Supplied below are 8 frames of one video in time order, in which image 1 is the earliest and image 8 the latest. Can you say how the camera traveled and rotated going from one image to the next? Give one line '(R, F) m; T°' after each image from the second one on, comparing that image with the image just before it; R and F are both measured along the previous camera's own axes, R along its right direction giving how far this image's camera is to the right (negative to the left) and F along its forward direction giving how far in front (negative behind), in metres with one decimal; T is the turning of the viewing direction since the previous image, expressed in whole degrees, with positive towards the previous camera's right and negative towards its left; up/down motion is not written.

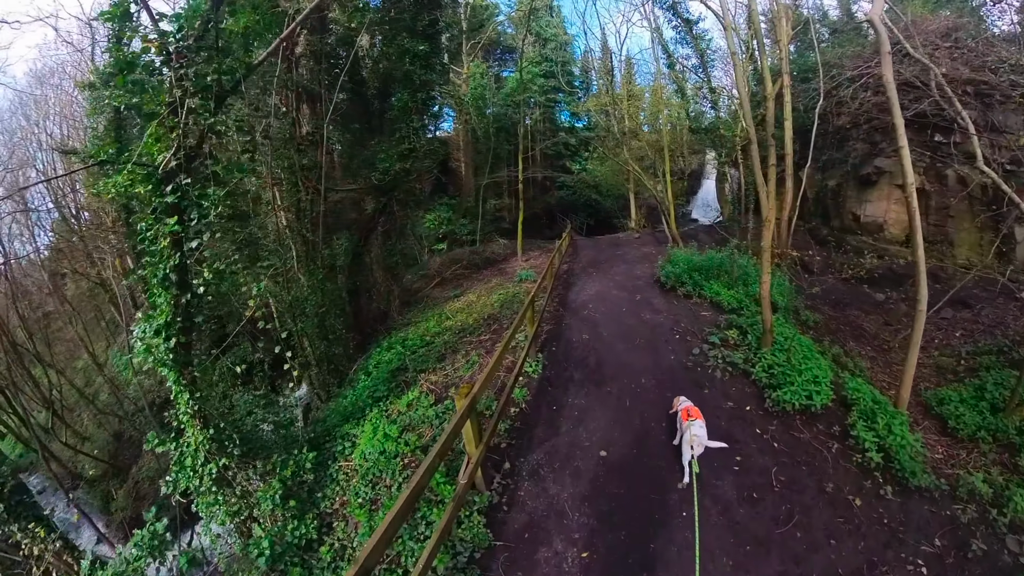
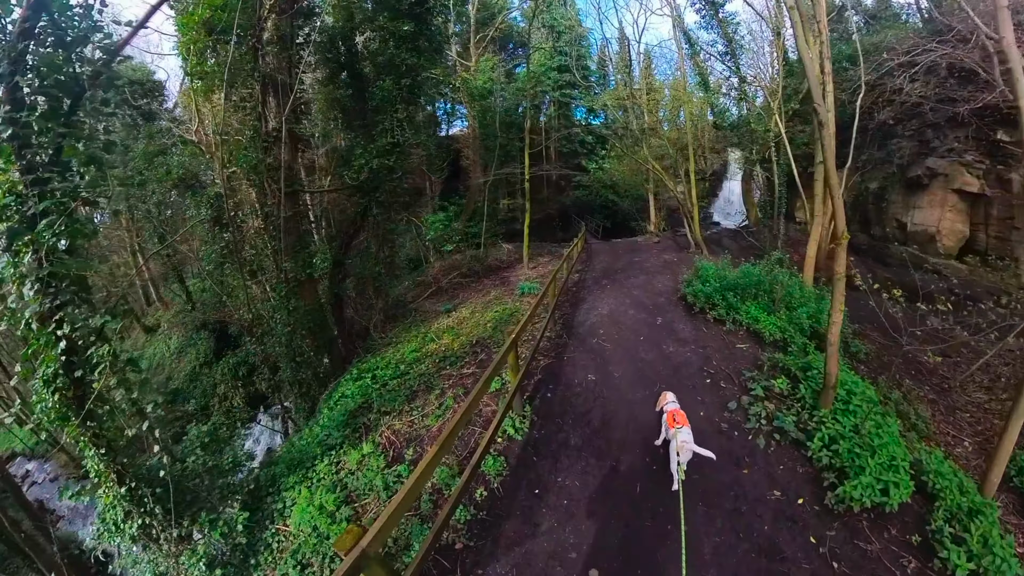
(+0.3, +1.1) m; -2°
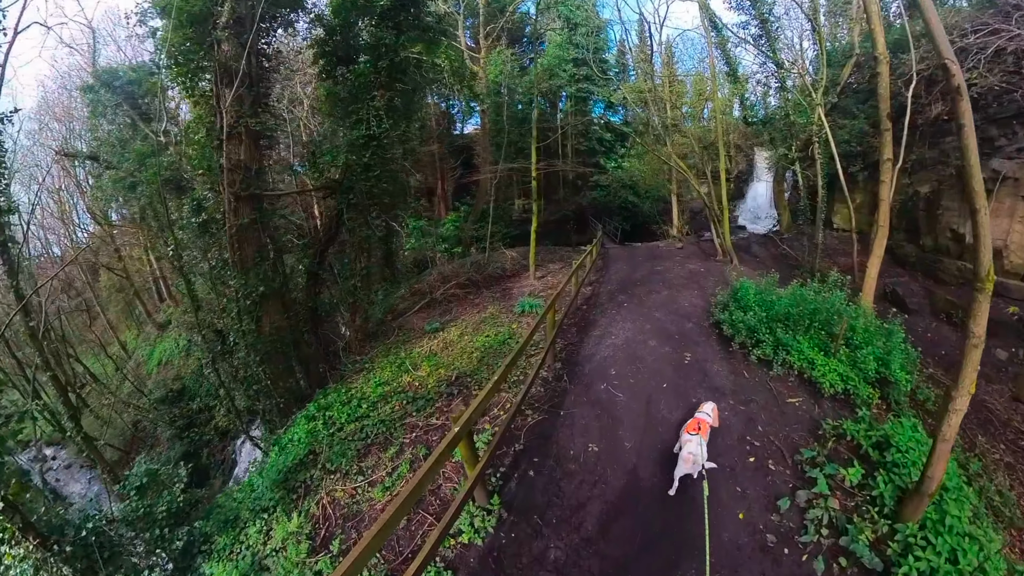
(+0.3, +1.1) m; -2°
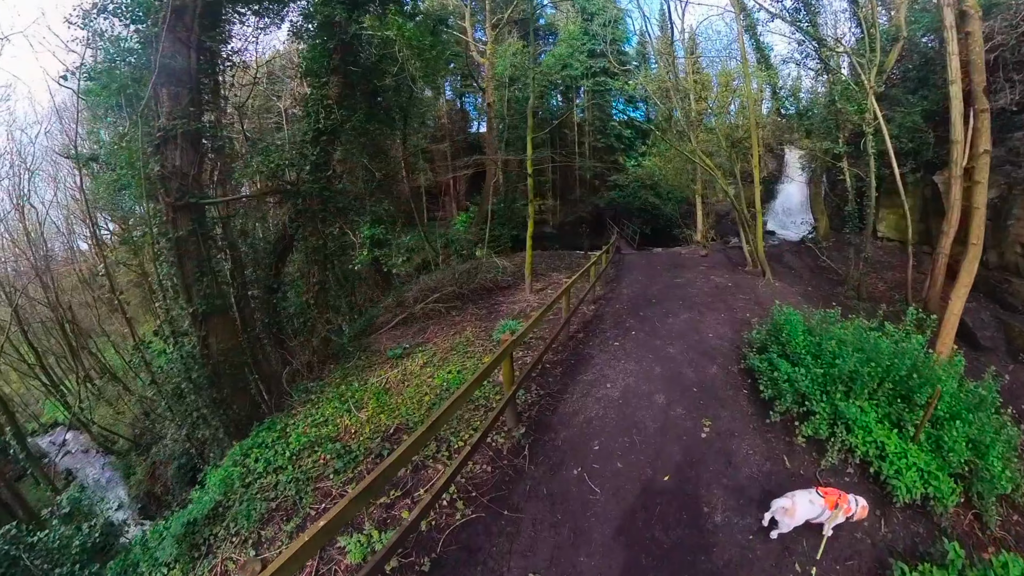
(+0.4, +1.2) m; -2°
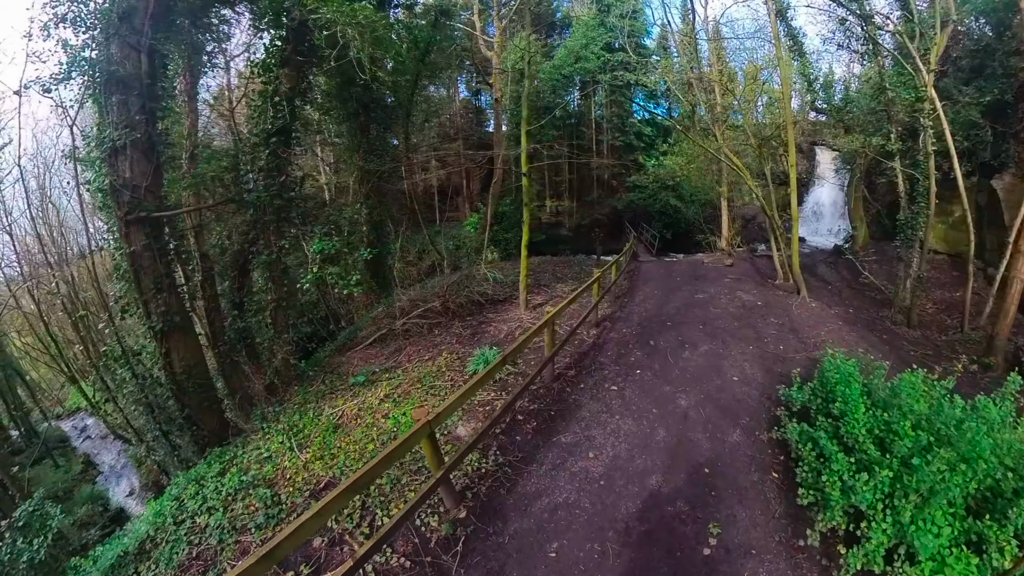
(+0.3, +1.0) m; -2°
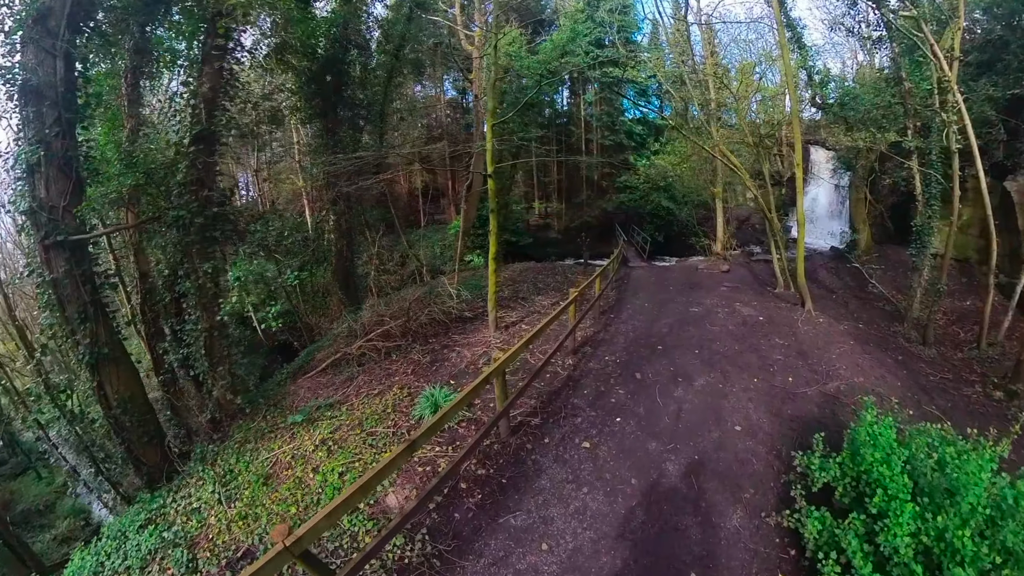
(+0.3, +0.8) m; 0°
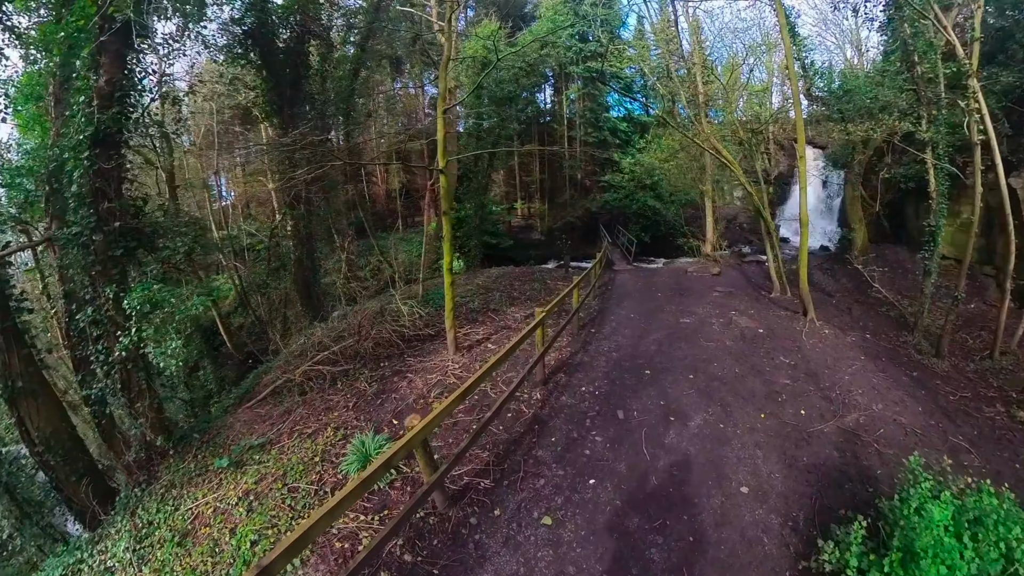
(+0.2, +0.7) m; +1°
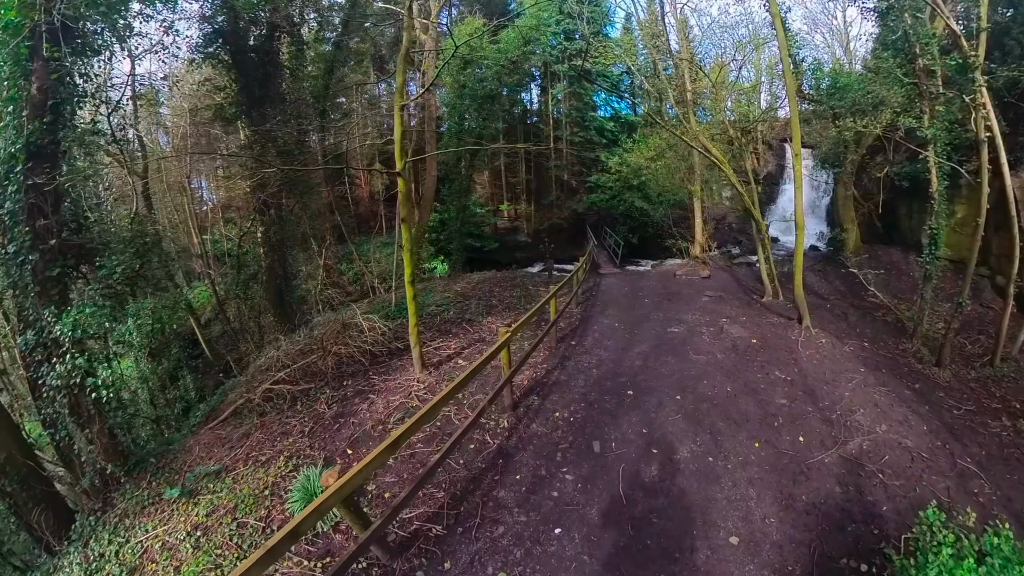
(+0.2, +0.4) m; +1°
